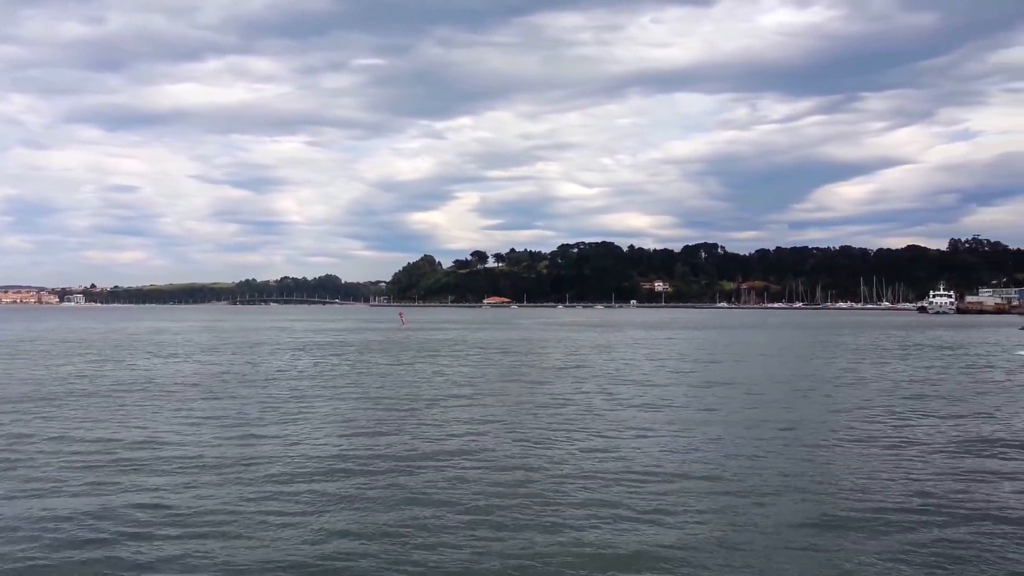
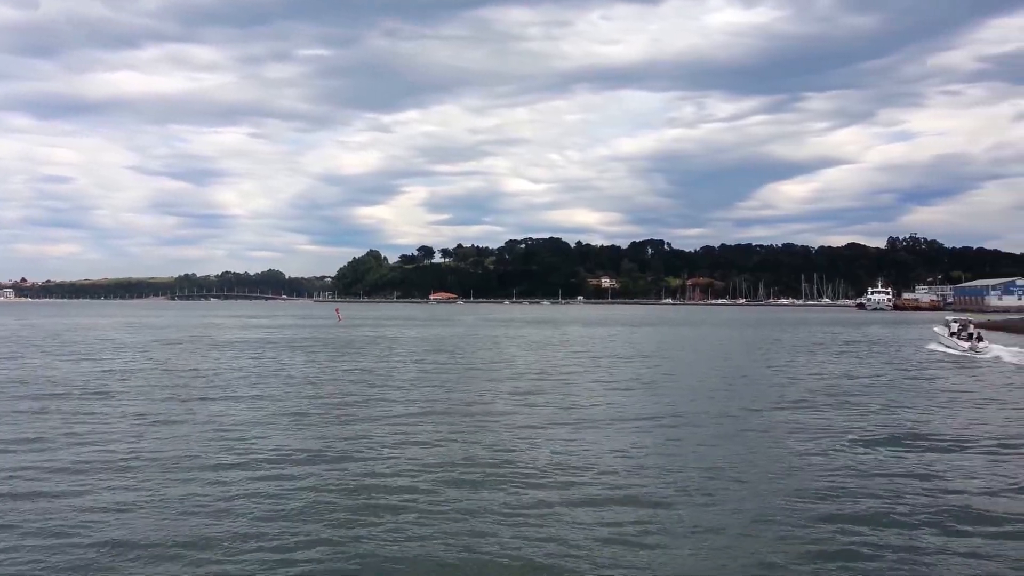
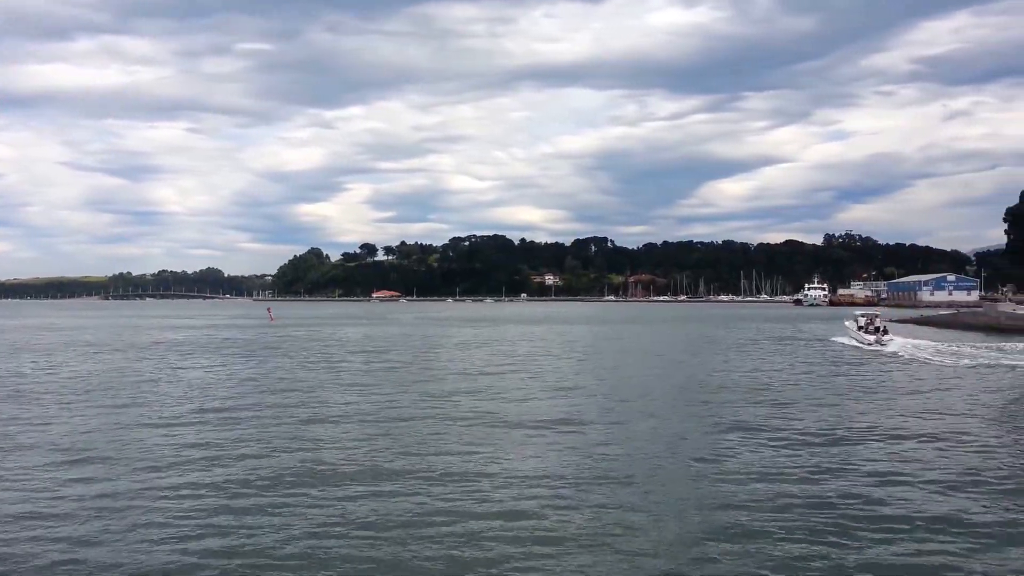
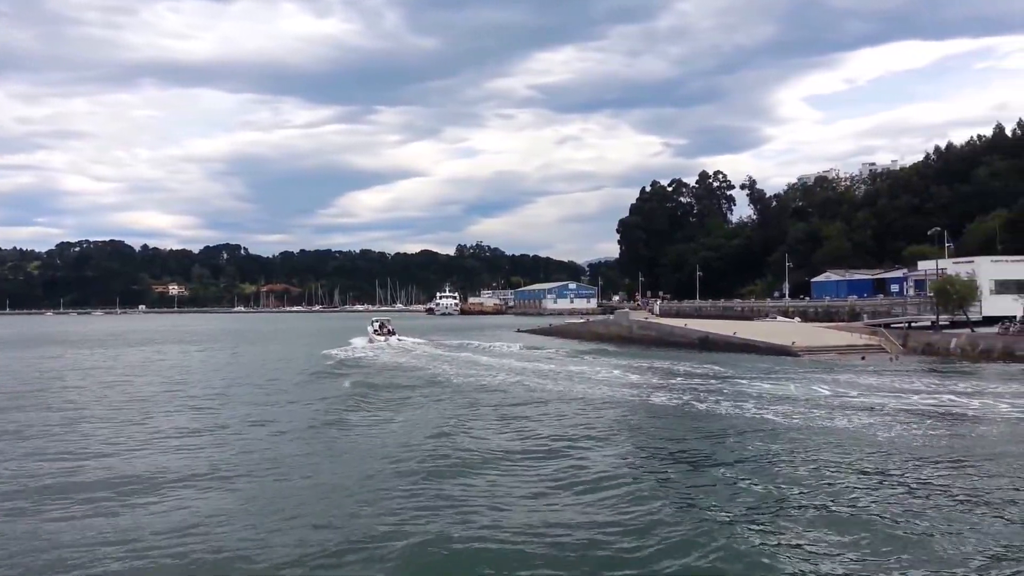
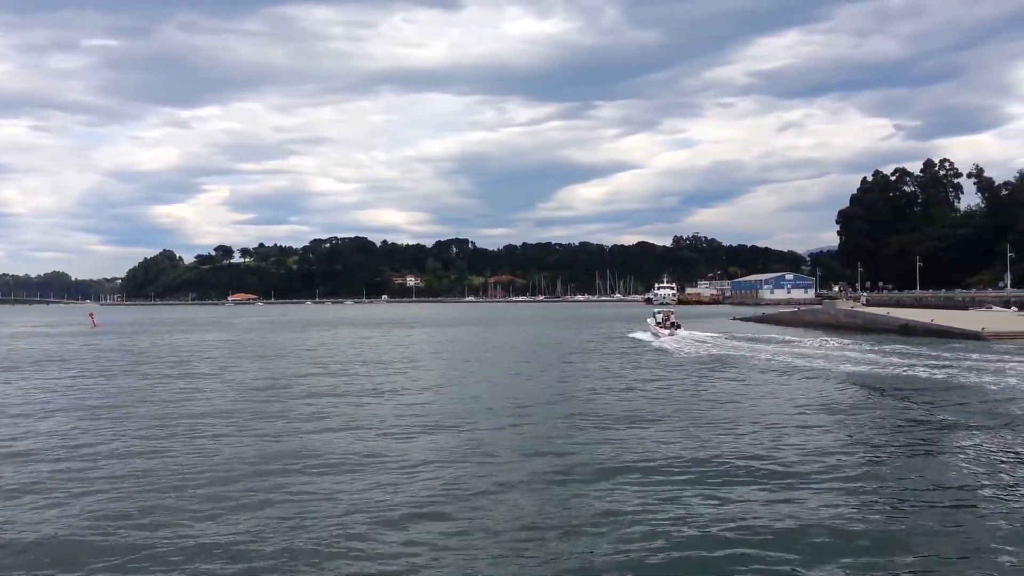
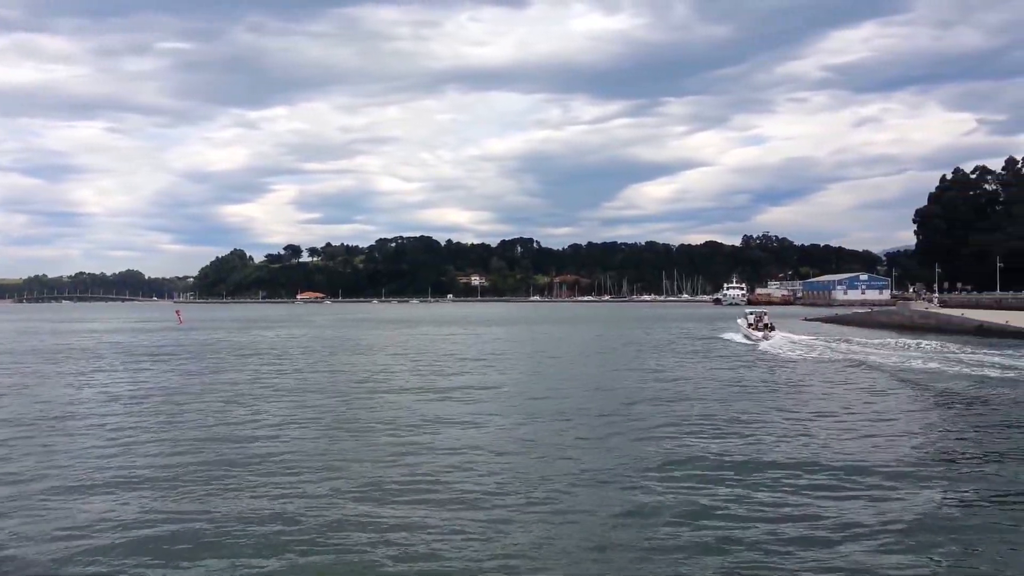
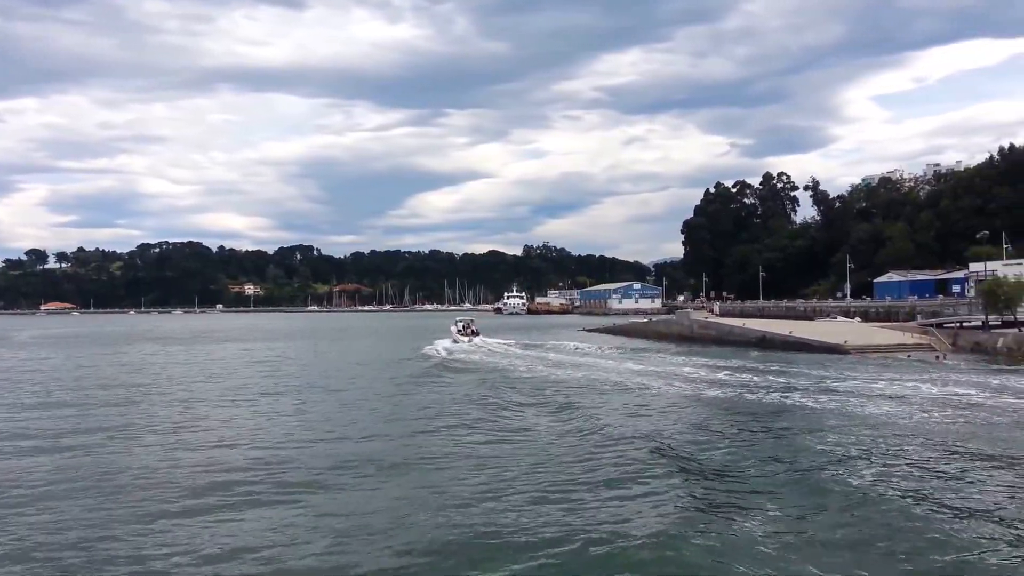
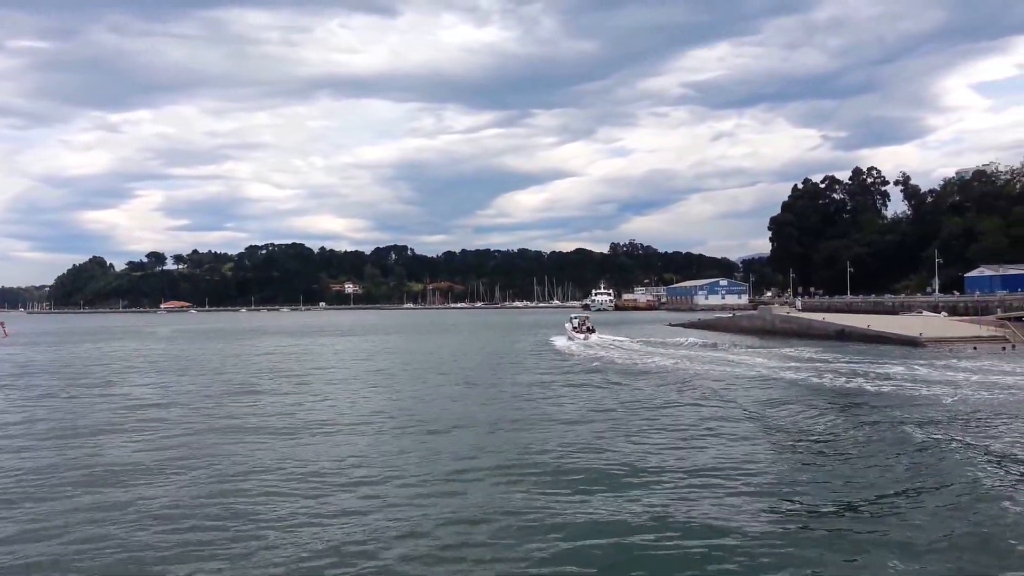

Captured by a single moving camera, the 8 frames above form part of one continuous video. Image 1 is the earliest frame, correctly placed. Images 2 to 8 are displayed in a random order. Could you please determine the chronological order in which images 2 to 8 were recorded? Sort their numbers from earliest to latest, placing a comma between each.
2, 3, 6, 5, 8, 7, 4
